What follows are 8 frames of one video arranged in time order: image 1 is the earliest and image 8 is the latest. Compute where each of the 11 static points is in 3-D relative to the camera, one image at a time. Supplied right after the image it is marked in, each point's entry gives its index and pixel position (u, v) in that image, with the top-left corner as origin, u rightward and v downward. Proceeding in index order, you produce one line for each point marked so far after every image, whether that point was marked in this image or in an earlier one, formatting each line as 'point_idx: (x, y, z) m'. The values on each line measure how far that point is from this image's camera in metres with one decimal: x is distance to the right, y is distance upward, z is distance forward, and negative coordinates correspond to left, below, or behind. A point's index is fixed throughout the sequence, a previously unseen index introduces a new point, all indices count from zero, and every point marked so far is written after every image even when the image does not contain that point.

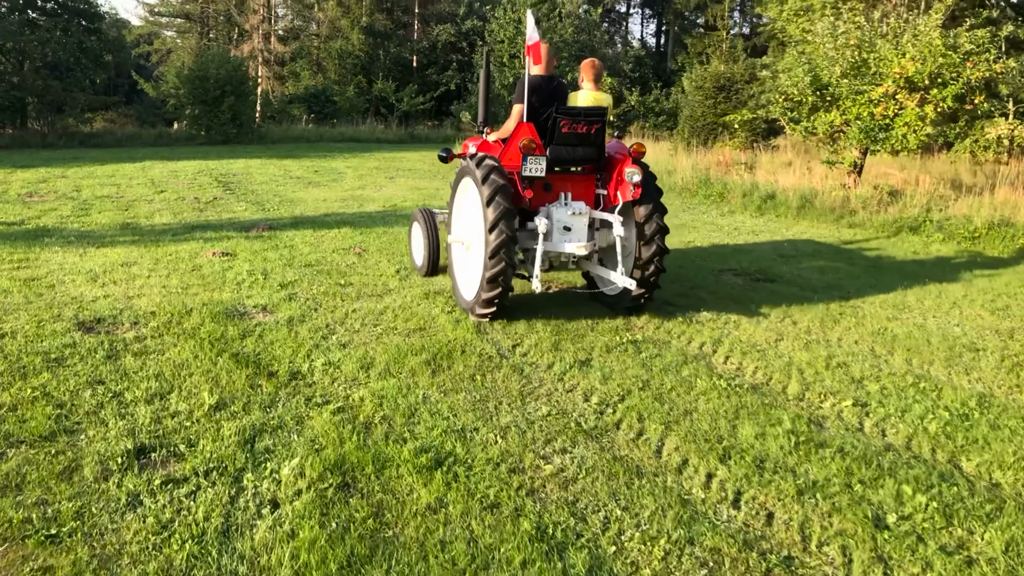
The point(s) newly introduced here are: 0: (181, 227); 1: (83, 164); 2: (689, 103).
0: (-3.7, +0.7, +9.7) m
1: (-8.5, +2.4, +17.3) m
2: (+3.8, +3.9, +18.5) m
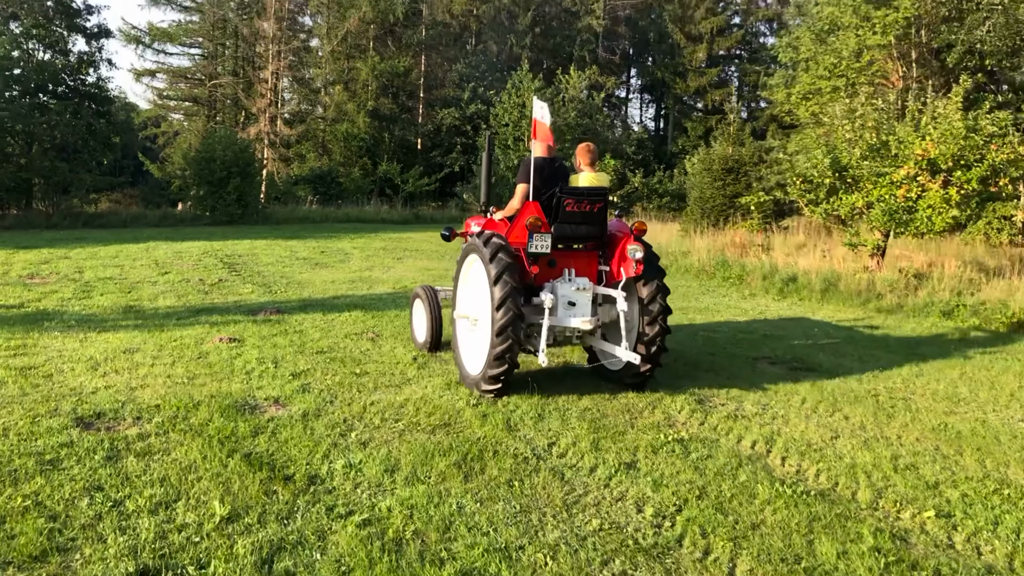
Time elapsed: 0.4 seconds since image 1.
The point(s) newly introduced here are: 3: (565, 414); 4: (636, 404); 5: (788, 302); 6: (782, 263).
0: (-3.5, -0.2, +9.4) m
1: (-8.3, +0.8, +17.1) m
2: (+3.9, +2.2, +18.4) m
3: (+0.3, -0.7, +4.9) m
4: (+0.7, -0.7, +5.2) m
5: (+3.2, -0.2, +10.0) m
6: (+3.5, +0.3, +11.2) m
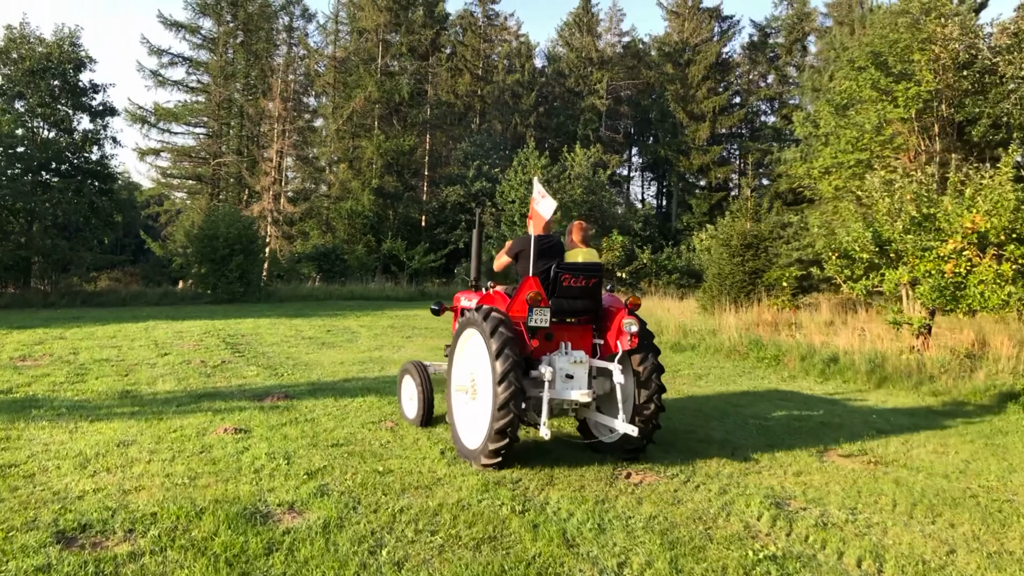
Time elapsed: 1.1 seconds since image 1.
0: (-3.3, -1.1, +8.7) m
1: (-8.1, -0.7, +16.4) m
2: (+4.2, +0.6, +18.0) m
3: (+0.6, -1.1, +4.2) m
4: (+1.0, -1.1, +4.5) m
5: (+3.4, -1.0, +9.3) m
6: (+3.7, -0.7, +10.6) m
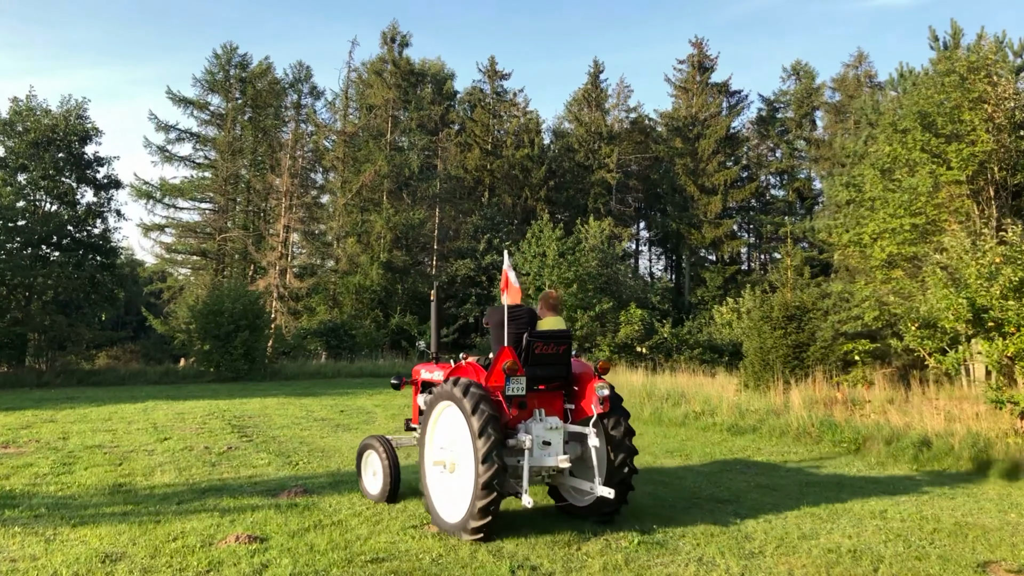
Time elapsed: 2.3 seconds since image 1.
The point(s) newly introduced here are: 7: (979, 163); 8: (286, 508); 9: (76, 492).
0: (-2.8, -1.7, +7.5) m
1: (-7.6, -2.1, +15.2) m
2: (+4.7, -0.9, +16.8) m
3: (+1.0, -1.4, +3.0) m
4: (+1.5, -1.4, +3.3) m
5: (+3.9, -1.7, +8.1) m
6: (+4.2, -1.5, +9.4) m
7: (+8.5, +2.2, +16.1) m
8: (-1.7, -1.6, +6.5) m
9: (-3.8, -1.8, +7.5) m
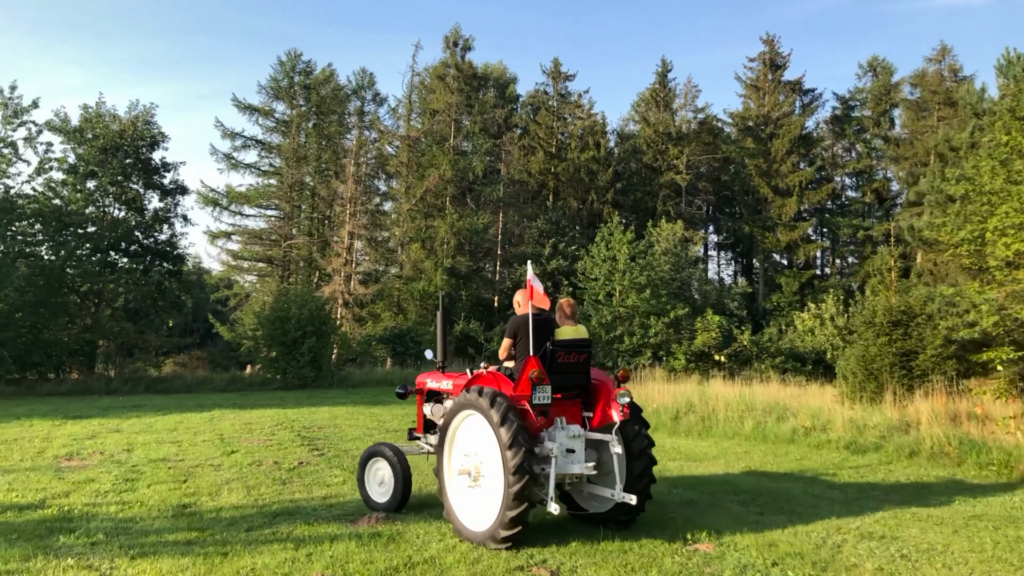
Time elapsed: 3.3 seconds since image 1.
0: (-2.0, -1.7, +6.8) m
1: (-6.3, -2.2, +14.8) m
2: (+6.1, -0.9, +15.6) m
3: (+1.5, -1.3, +2.0) m
4: (+2.0, -1.4, +2.3) m
5: (+4.7, -1.7, +6.9) m
6: (+5.1, -1.5, +8.2) m
7: (+9.8, +2.2, +14.6) m
8: (-0.9, -1.6, +5.7) m
9: (-2.9, -1.8, +6.8) m
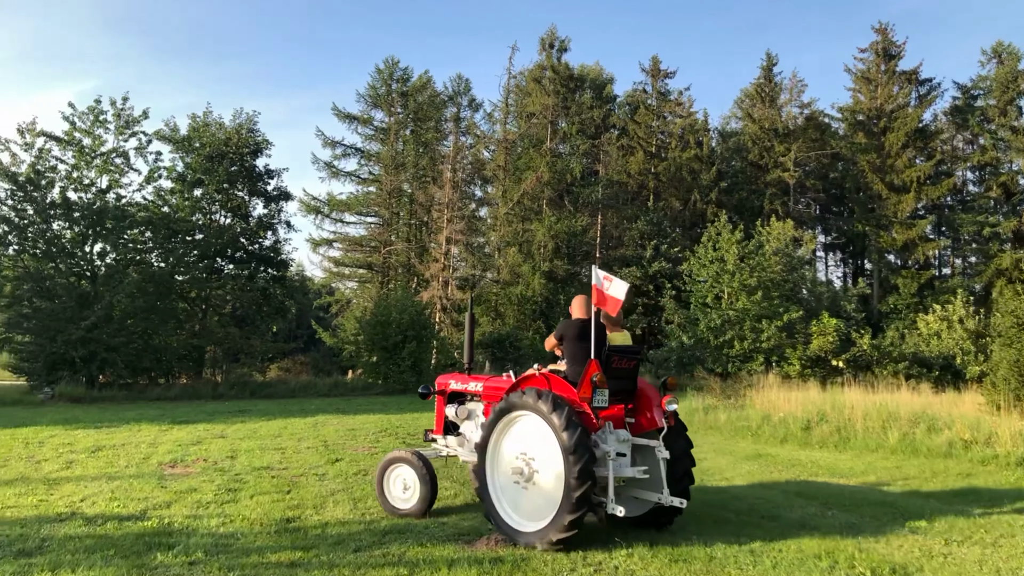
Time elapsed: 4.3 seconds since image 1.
0: (-1.0, -1.7, +6.2) m
1: (-4.4, -2.2, +14.6) m
2: (+7.9, -0.9, +14.1) m
3: (+1.9, -1.3, +1.1) m
4: (+2.4, -1.3, +1.3) m
5: (+5.6, -1.6, +5.6) m
6: (+6.2, -1.4, +6.8) m
7: (+11.5, +2.3, +12.7) m
8: (-0.1, -1.6, +5.0) m
9: (-2.0, -1.7, +6.3) m
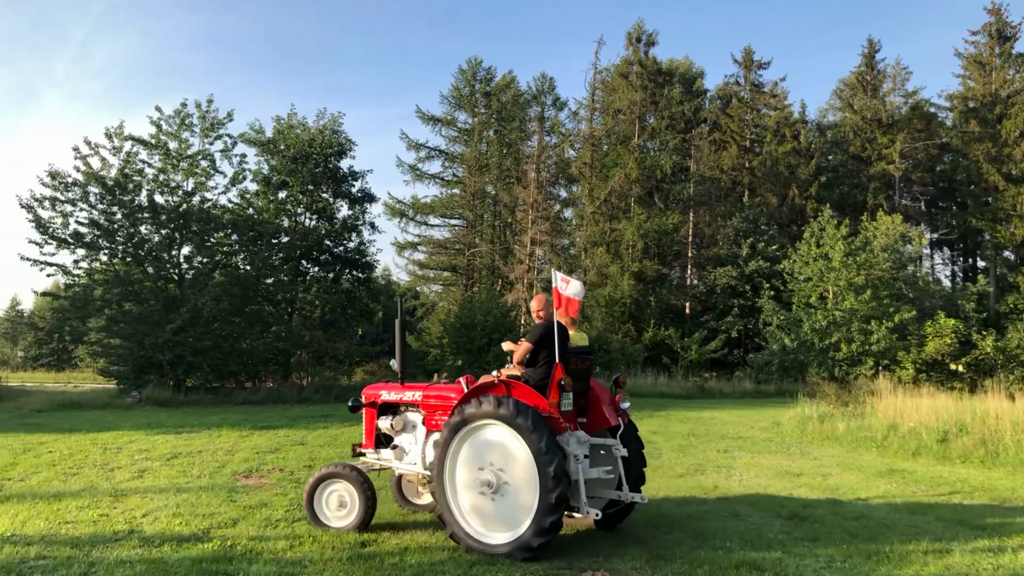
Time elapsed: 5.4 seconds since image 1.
0: (-0.4, -1.7, +5.3) m
1: (-2.9, -2.2, +14.1) m
2: (+9.3, -0.8, +12.3) m
3: (+2.1, -1.2, -0.1) m
4: (+2.6, -1.2, +0.2) m
5: (+6.2, -1.5, +4.1) m
6: (+6.9, -1.3, +5.3) m
7: (+12.7, +2.4, +10.6) m
8: (+0.4, -1.5, +4.1) m
9: (-1.3, -1.7, +5.6) m
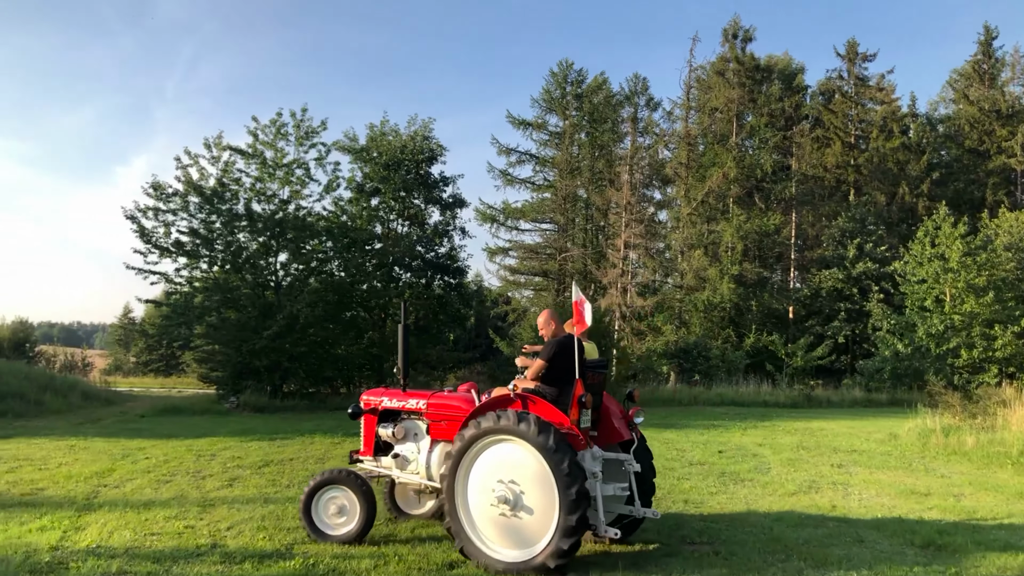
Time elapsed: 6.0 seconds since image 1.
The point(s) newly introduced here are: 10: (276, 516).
0: (+0.2, -1.7, +4.9) m
1: (-1.4, -2.3, +13.8) m
2: (+10.5, -0.8, +10.8) m
3: (+2.0, -1.1, -0.8) m
4: (+2.6, -1.1, -0.6) m
5: (+6.6, -1.5, +2.9) m
6: (+7.4, -1.2, +4.0) m
7: (+13.7, +2.5, +8.8) m
8: (+0.9, -1.5, +3.5) m
9: (-0.7, -1.7, +5.2) m
10: (-1.9, -1.8, +7.0) m
